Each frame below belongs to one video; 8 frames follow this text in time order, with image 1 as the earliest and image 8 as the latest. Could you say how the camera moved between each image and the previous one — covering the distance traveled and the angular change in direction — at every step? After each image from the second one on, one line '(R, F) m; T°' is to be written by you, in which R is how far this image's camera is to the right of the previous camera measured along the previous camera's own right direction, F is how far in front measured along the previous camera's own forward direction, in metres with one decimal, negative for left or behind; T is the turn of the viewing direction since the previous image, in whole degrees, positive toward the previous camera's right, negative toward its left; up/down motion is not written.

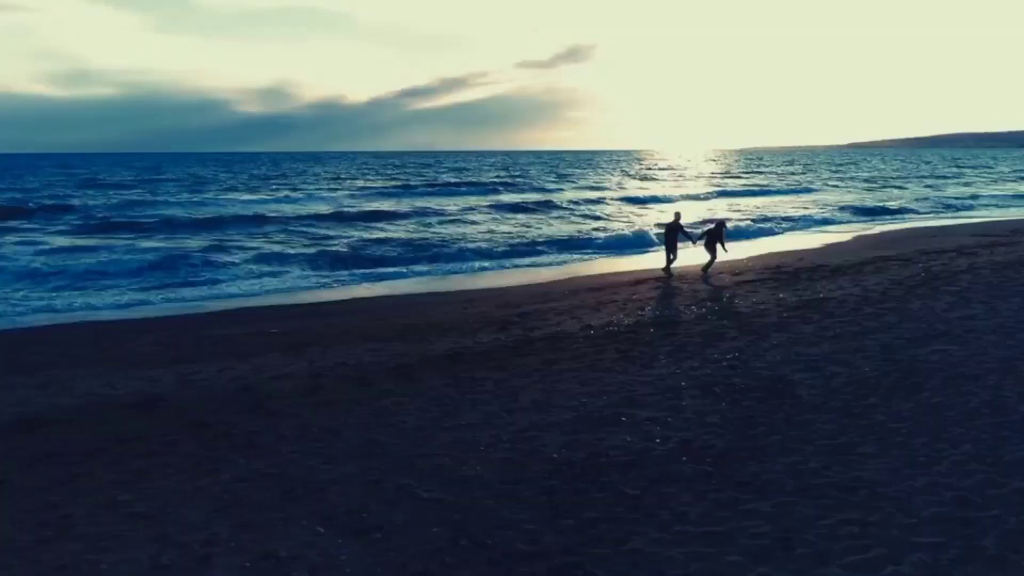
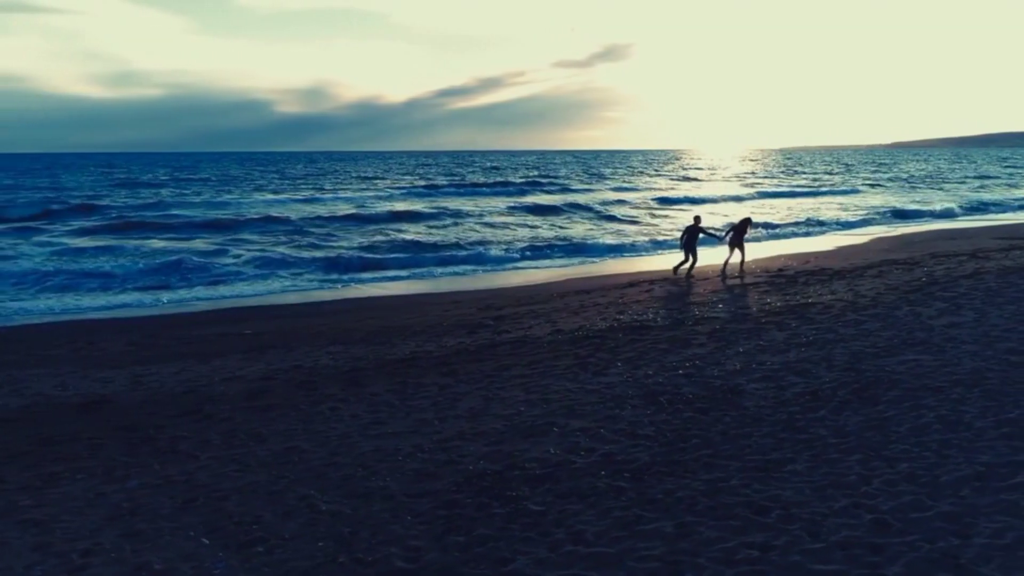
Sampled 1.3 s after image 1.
(+0.9, +0.2) m; -2°
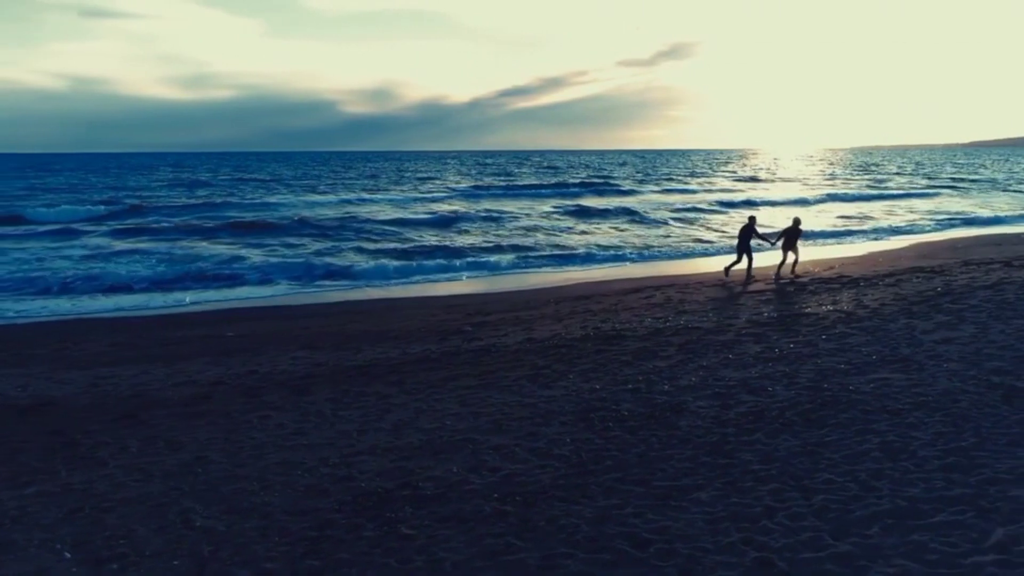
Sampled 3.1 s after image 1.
(+1.2, +0.3) m; -4°
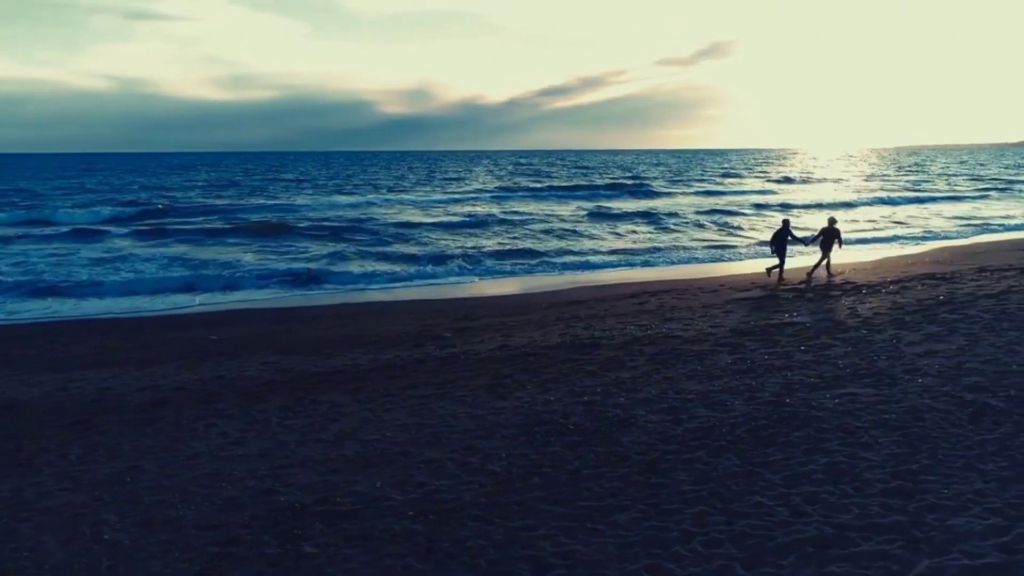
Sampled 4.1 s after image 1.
(+0.8, +0.2) m; -2°
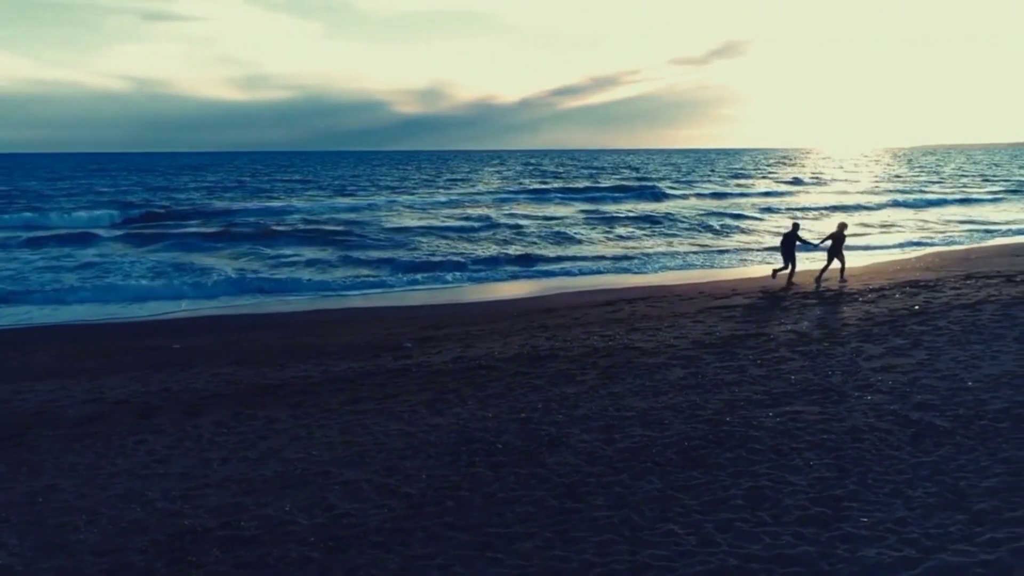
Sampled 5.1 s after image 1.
(+0.7, +0.1) m; -1°
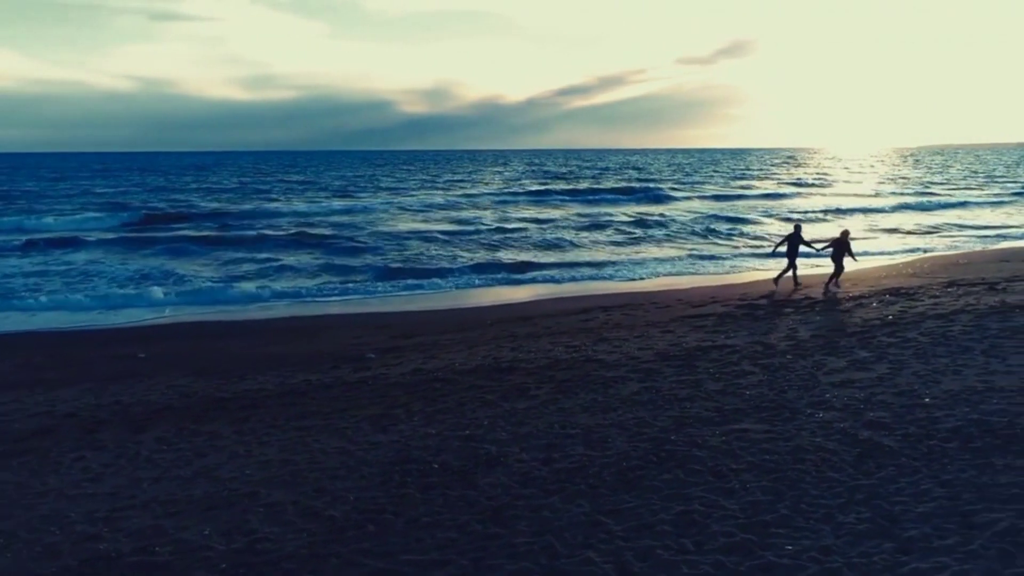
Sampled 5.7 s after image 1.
(+0.6, +0.1) m; 0°
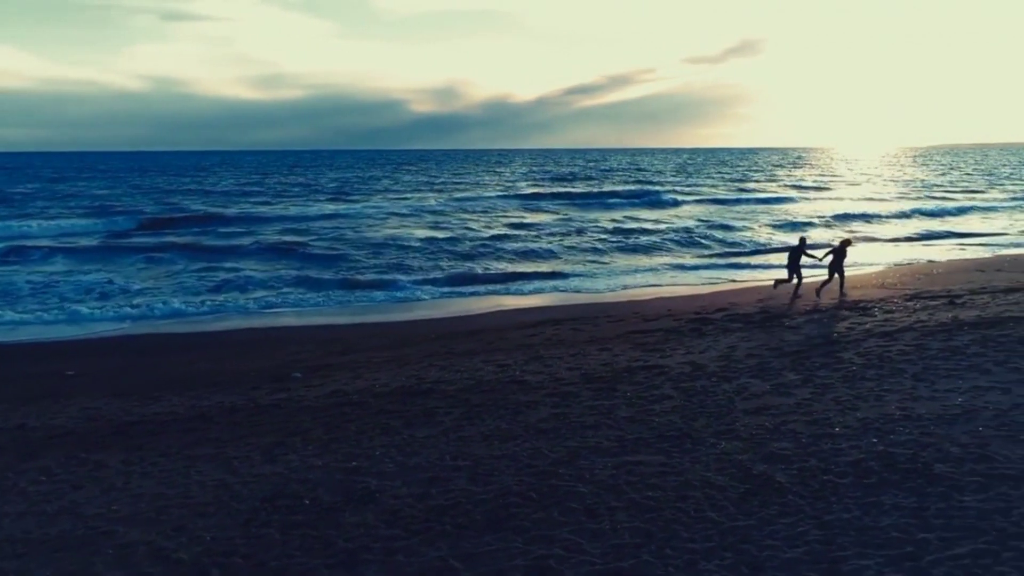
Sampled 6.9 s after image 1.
(+1.1, +0.2) m; 0°
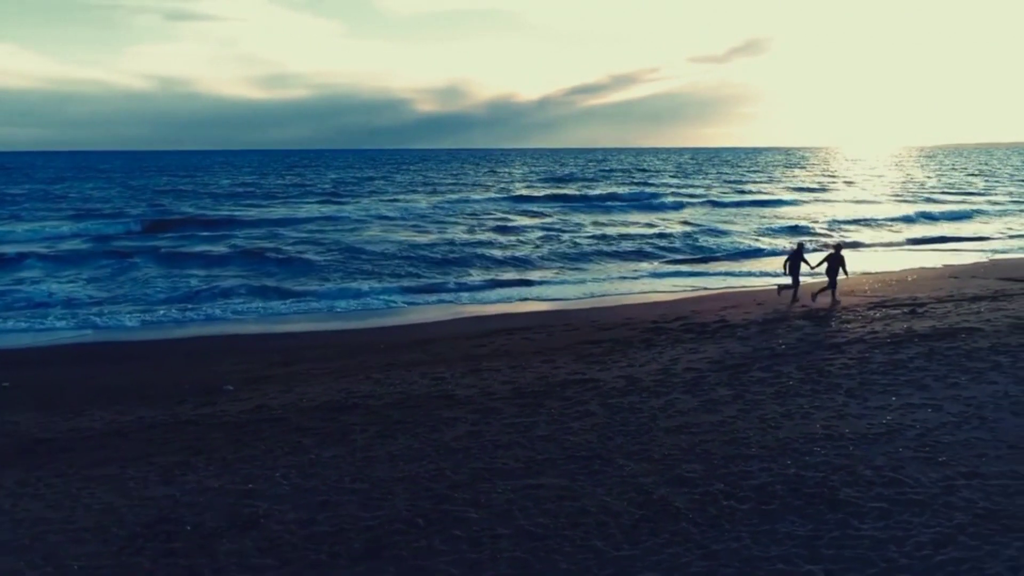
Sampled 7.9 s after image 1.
(+1.0, +0.2) m; 0°
